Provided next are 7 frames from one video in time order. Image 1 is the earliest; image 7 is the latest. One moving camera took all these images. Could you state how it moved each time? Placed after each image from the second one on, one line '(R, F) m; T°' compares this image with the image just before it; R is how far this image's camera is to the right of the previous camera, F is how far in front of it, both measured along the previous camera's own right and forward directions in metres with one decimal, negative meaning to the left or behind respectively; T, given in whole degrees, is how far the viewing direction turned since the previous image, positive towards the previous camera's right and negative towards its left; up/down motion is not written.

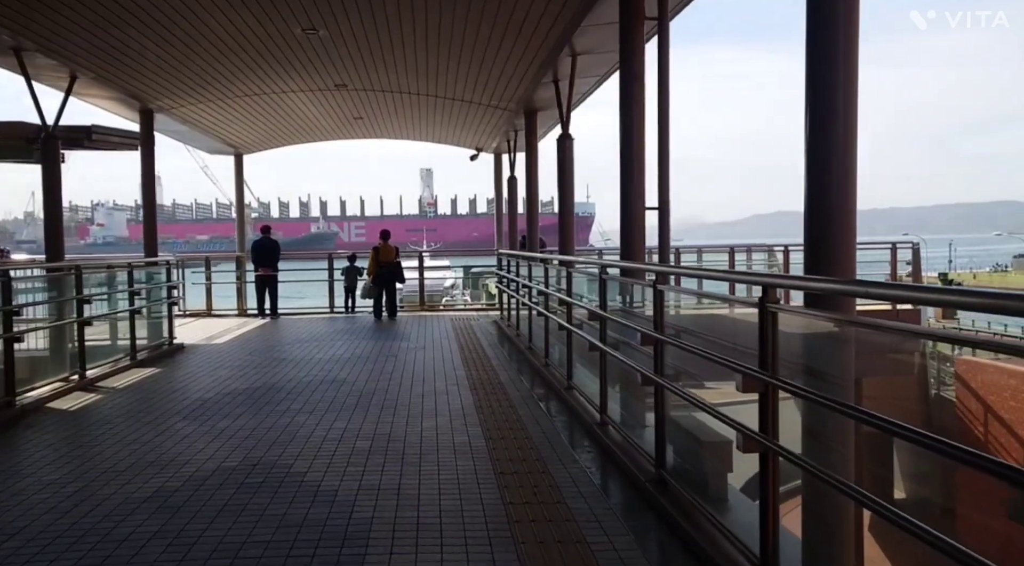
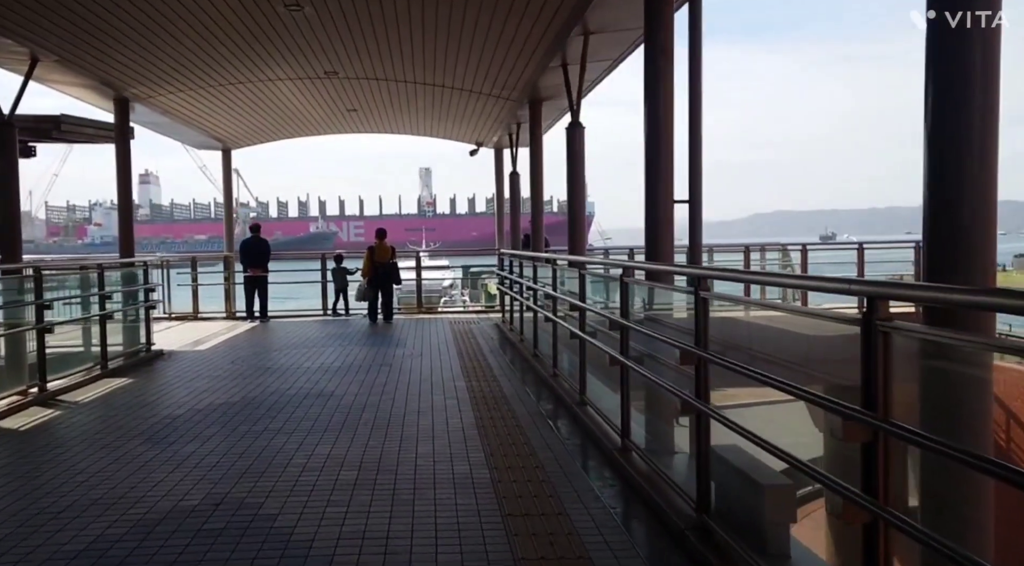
(-0.1, +0.7) m; 0°
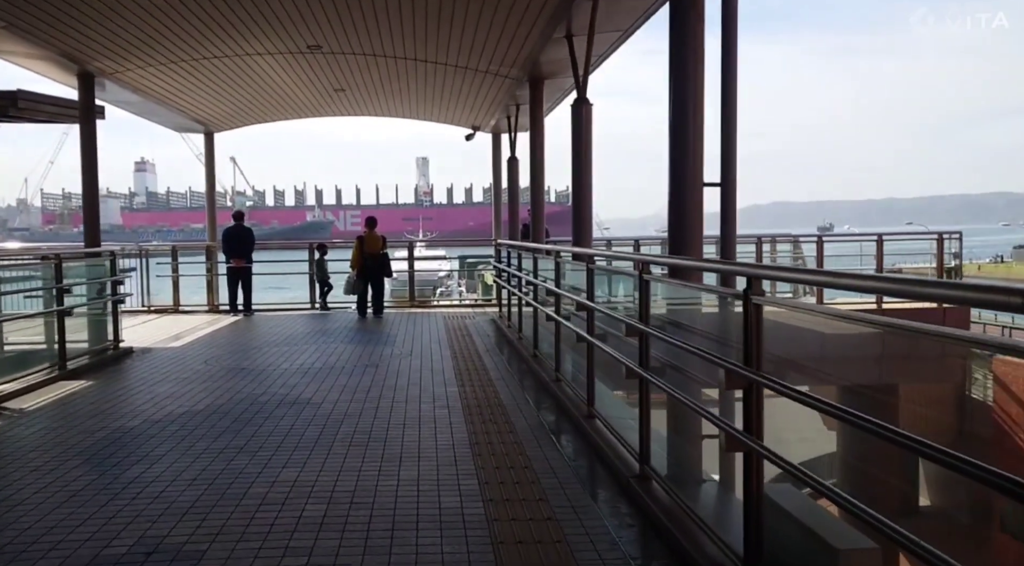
(0.0, +0.7) m; 0°
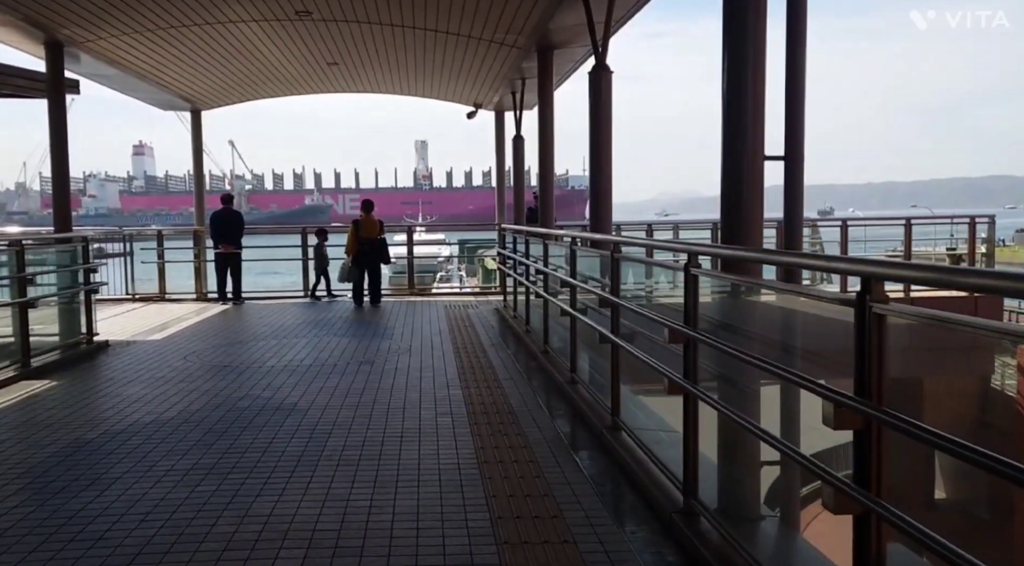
(-0.1, +0.6) m; 0°
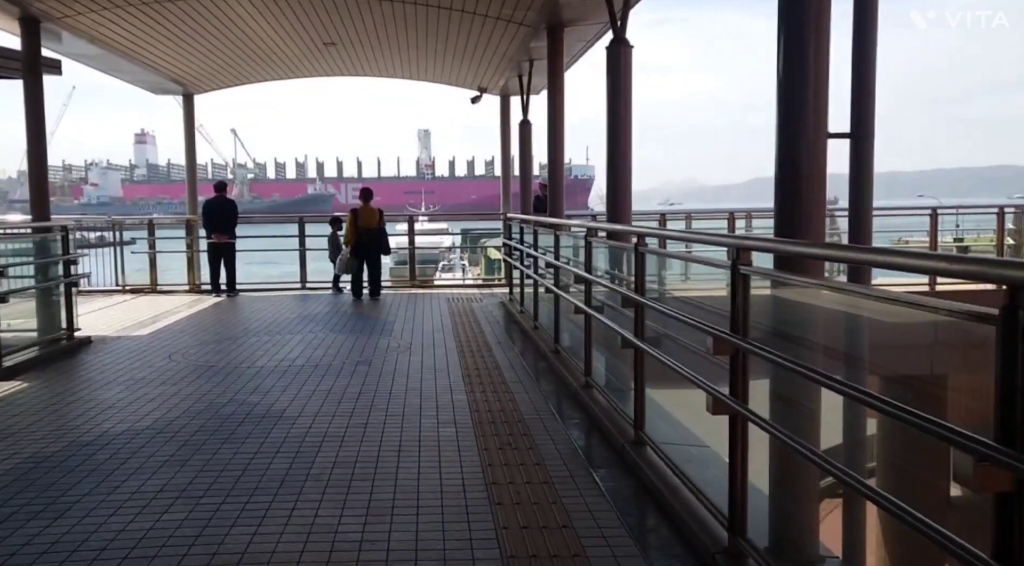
(0.0, +0.5) m; 0°
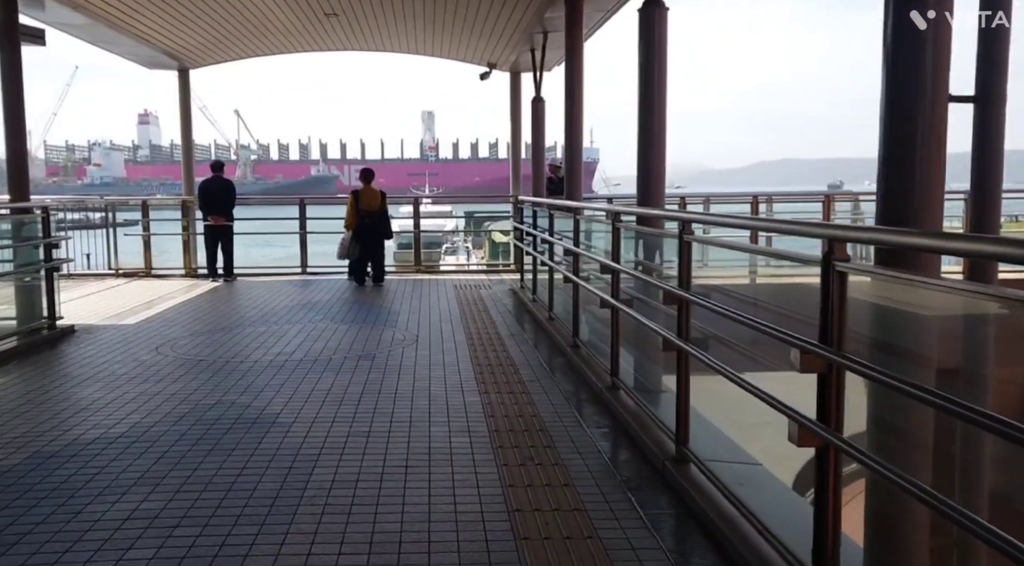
(-0.1, +0.5) m; 0°
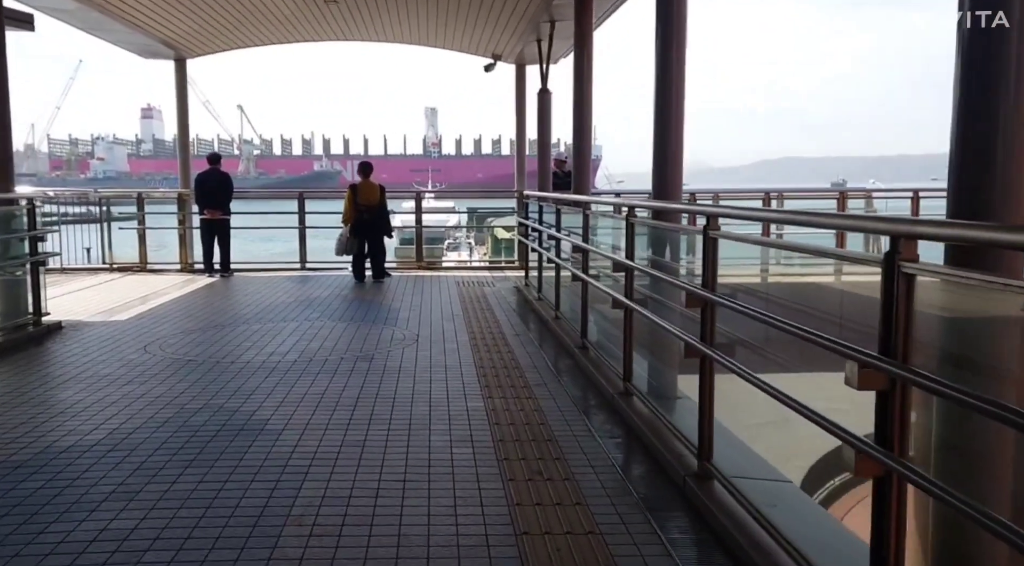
(0.0, +0.3) m; 0°
